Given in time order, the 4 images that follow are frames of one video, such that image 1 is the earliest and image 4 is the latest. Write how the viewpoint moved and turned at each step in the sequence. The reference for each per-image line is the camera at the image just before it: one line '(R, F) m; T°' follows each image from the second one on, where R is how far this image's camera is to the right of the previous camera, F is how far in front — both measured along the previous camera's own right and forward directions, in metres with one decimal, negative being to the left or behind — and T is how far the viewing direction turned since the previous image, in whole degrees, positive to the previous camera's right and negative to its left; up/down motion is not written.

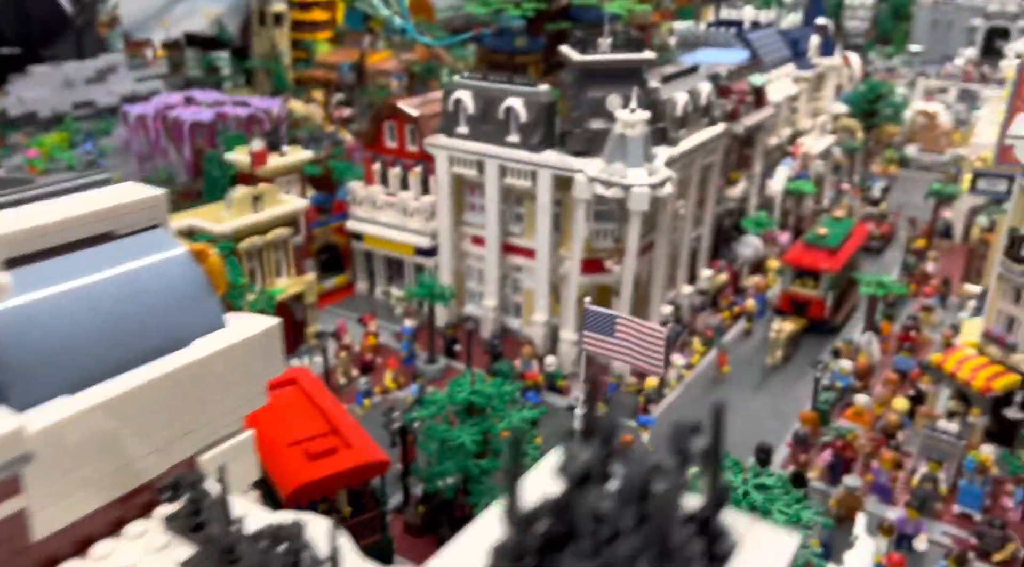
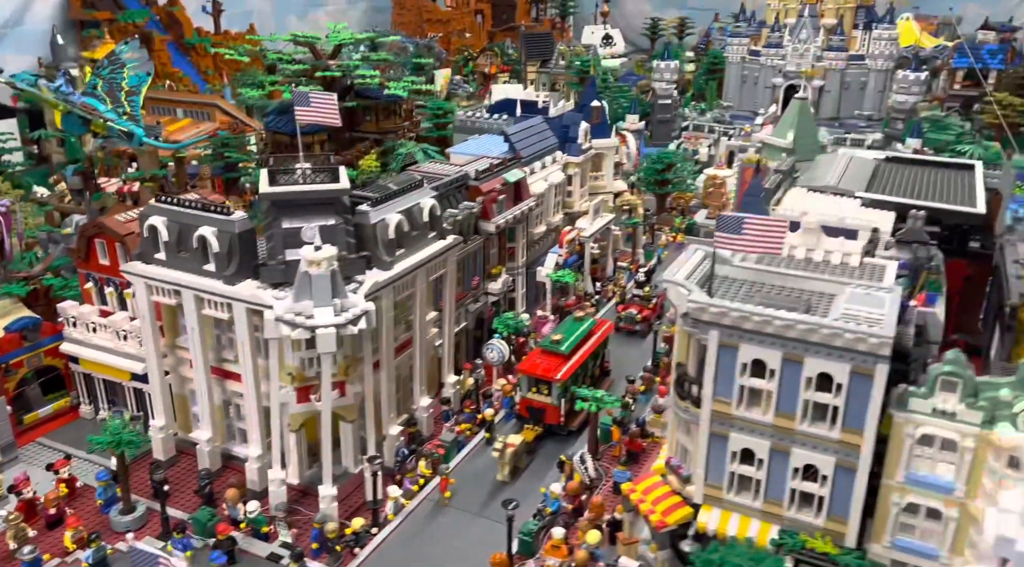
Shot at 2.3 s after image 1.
(+3.9, +0.2) m; +7°
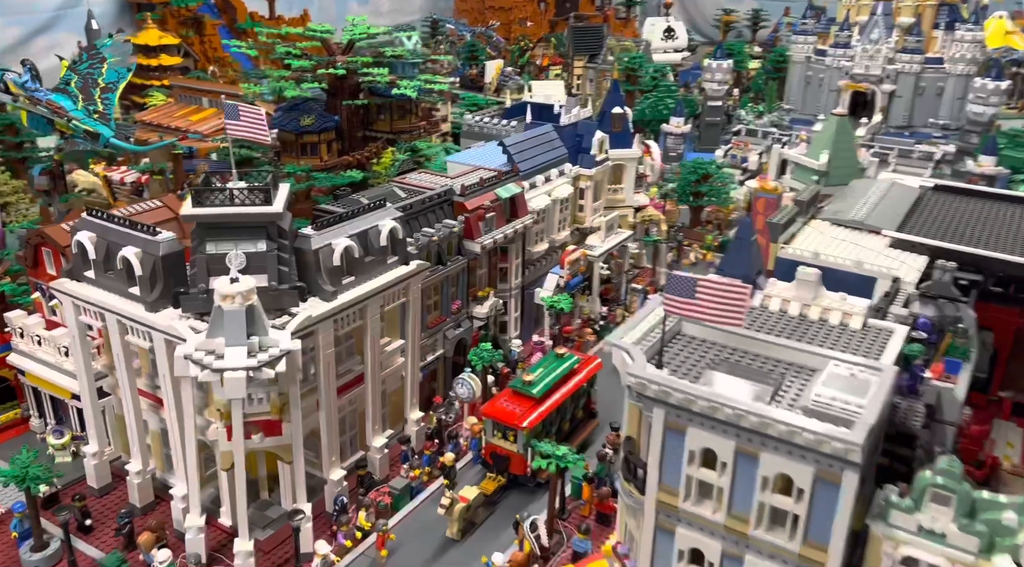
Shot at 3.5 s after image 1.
(+2.2, +2.0) m; -5°
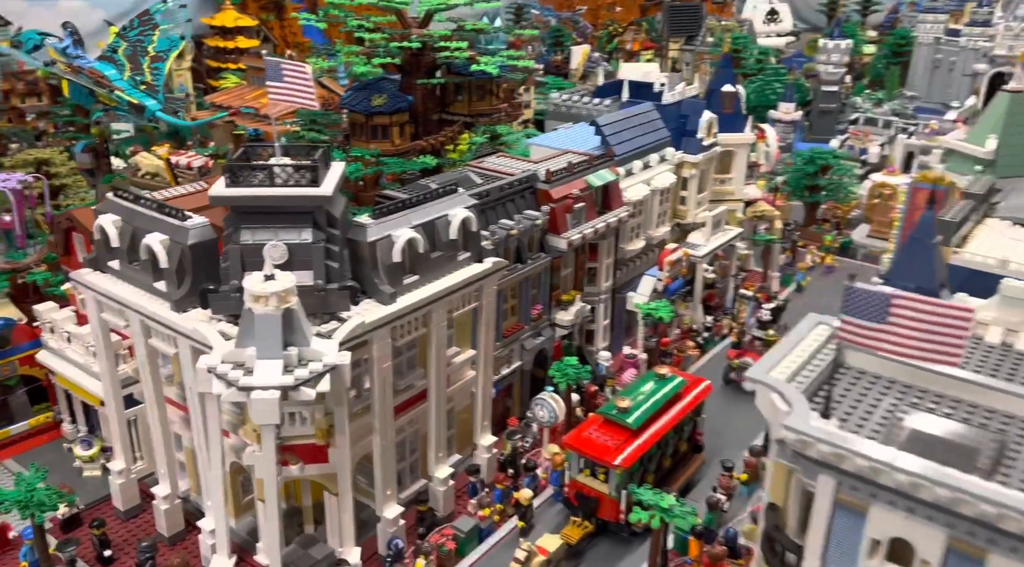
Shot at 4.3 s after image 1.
(-0.3, +2.9) m; -5°
